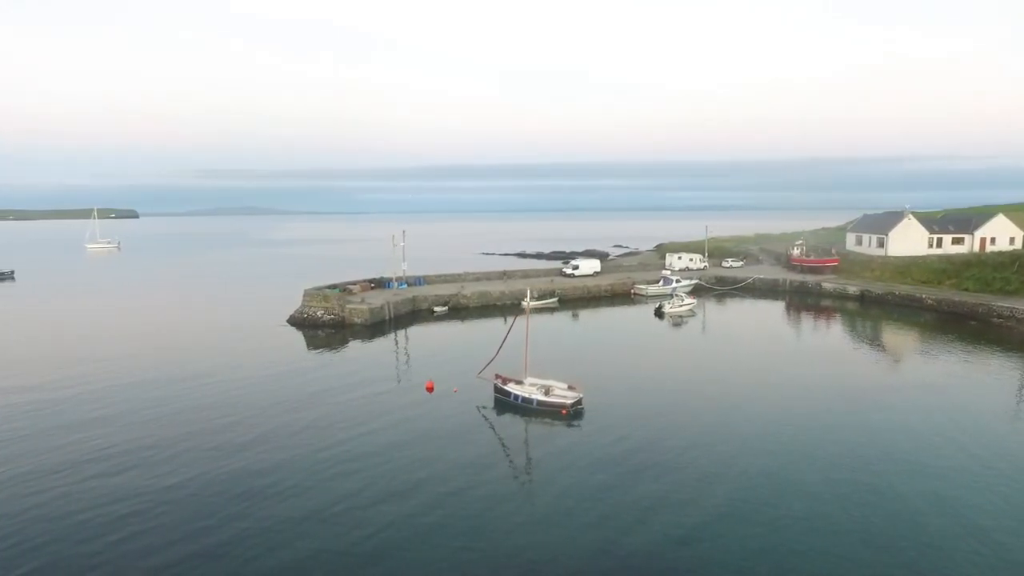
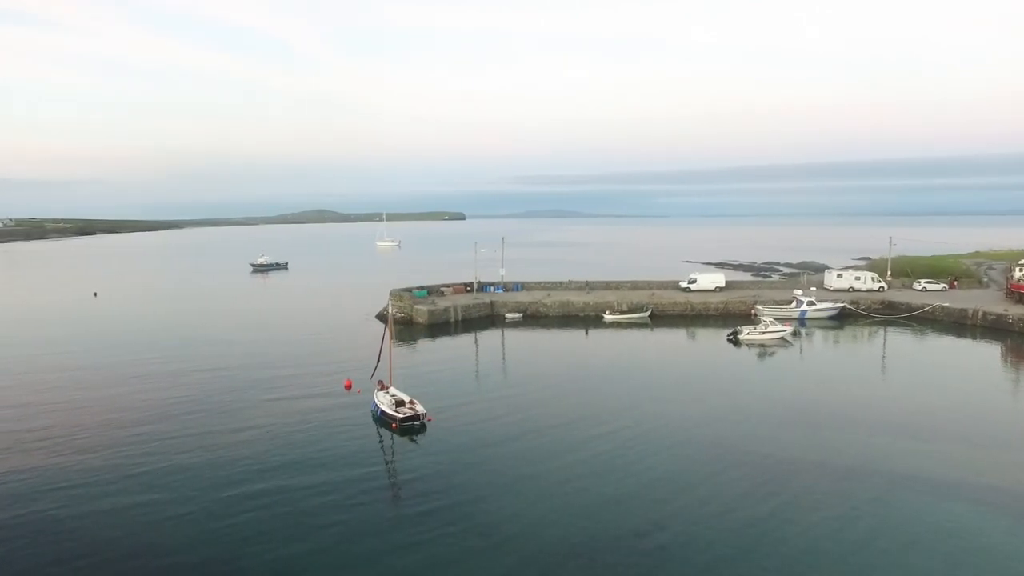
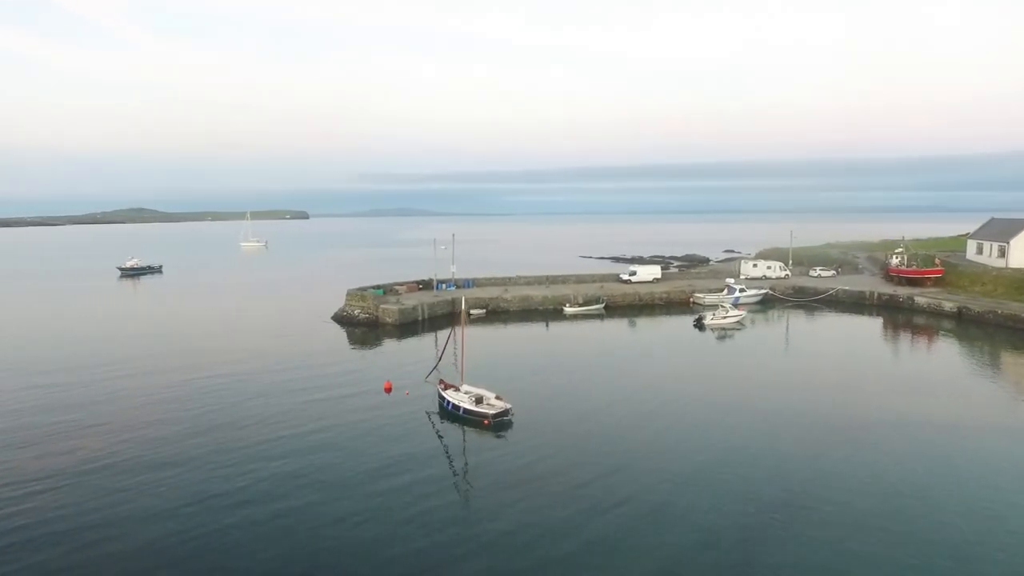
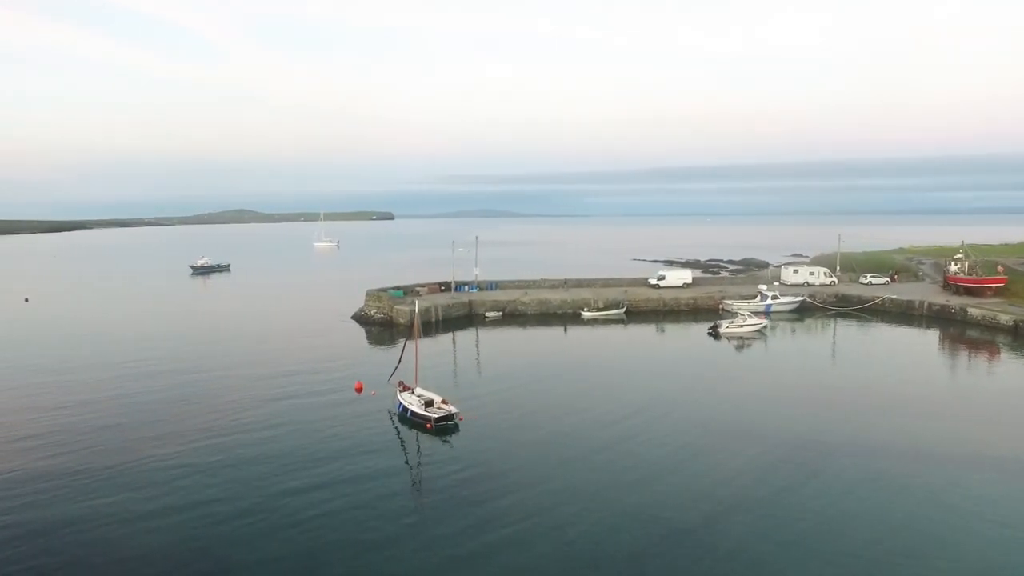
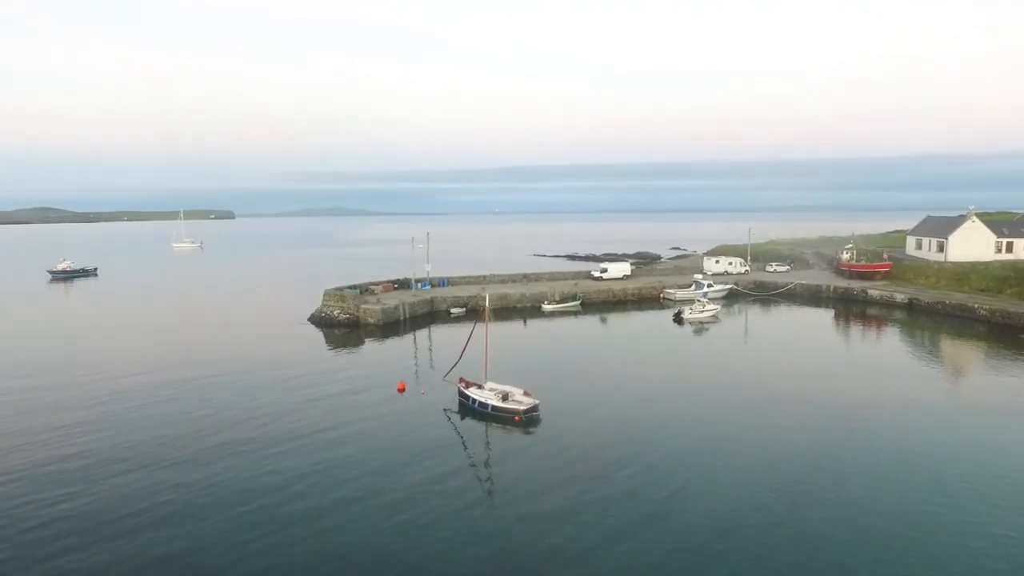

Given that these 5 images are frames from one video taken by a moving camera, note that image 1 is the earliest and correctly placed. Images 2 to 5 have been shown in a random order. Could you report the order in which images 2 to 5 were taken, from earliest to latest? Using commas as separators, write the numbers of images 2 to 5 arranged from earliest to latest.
5, 3, 4, 2
